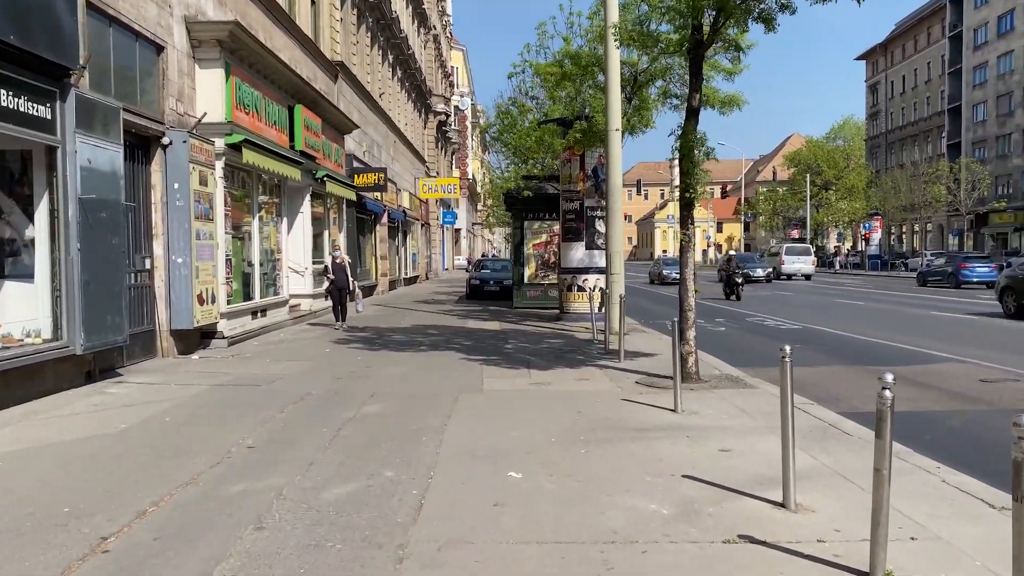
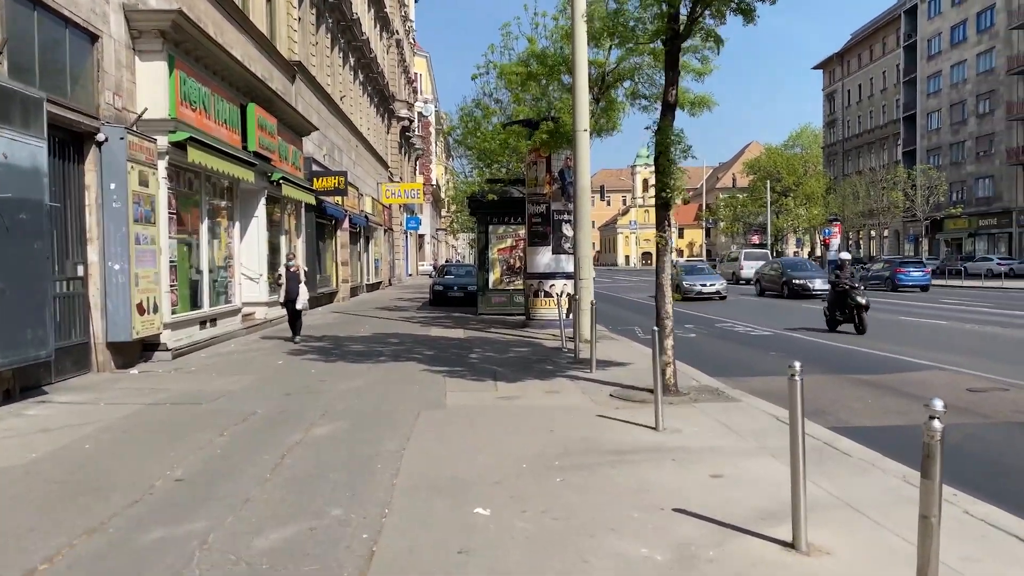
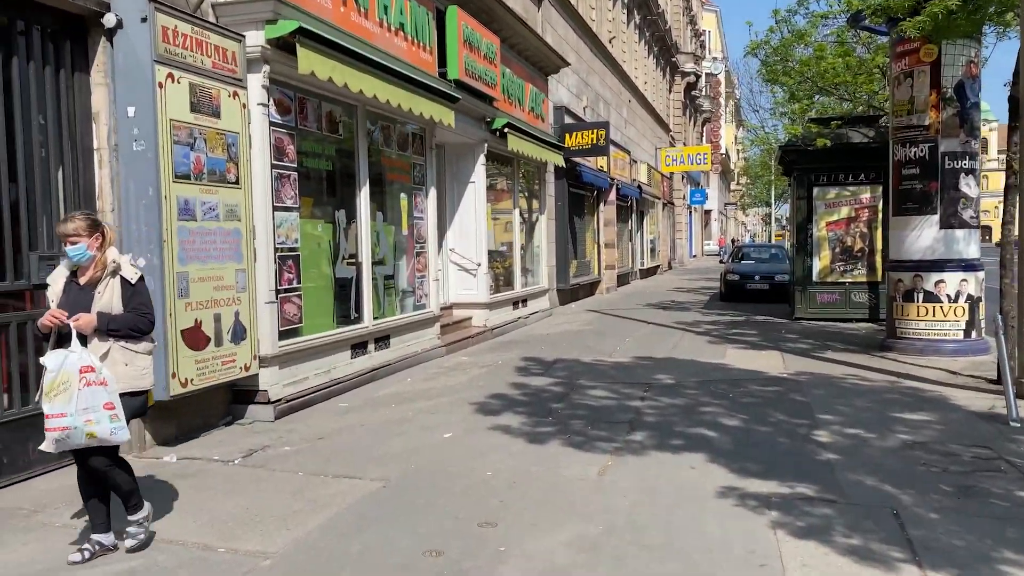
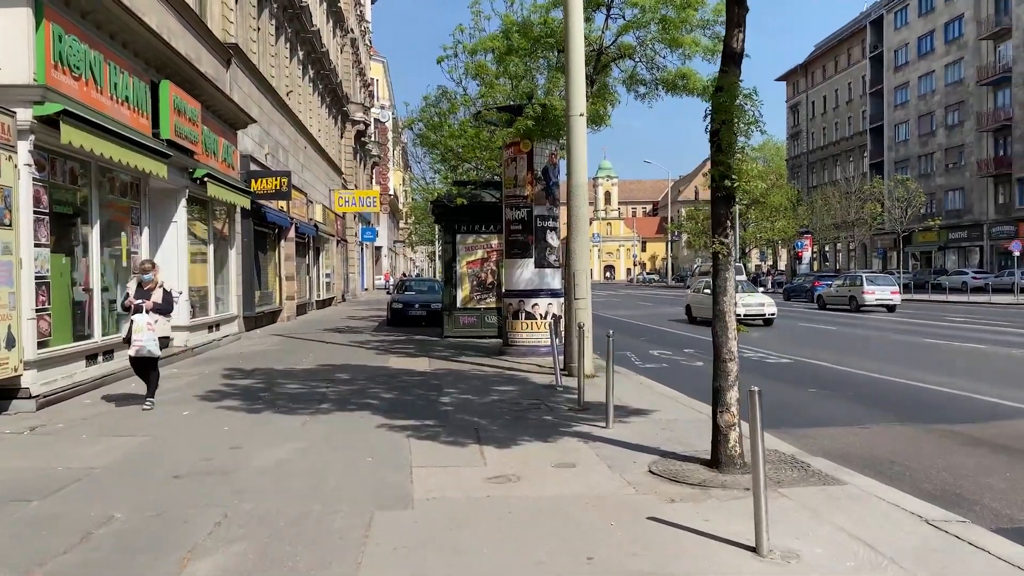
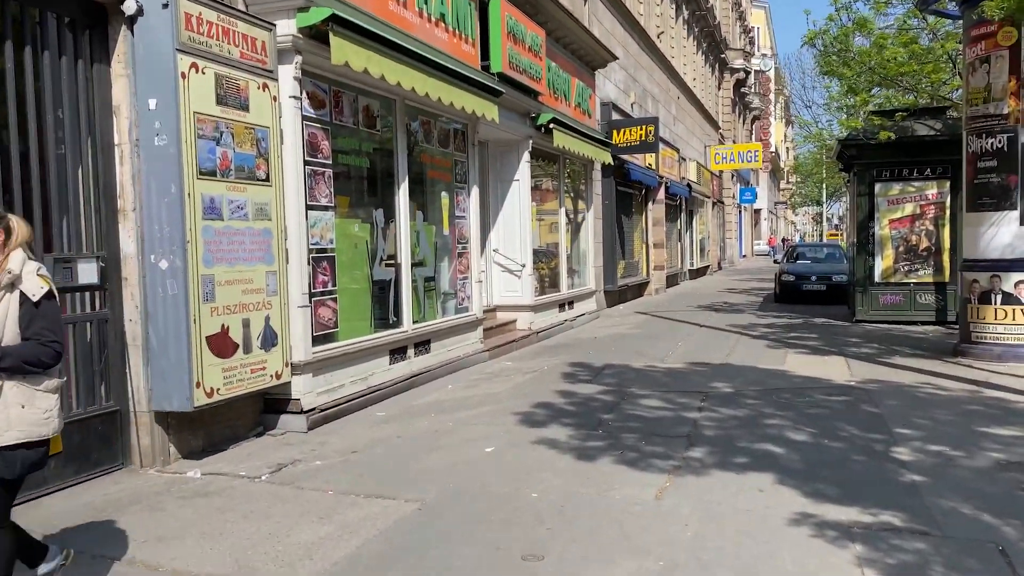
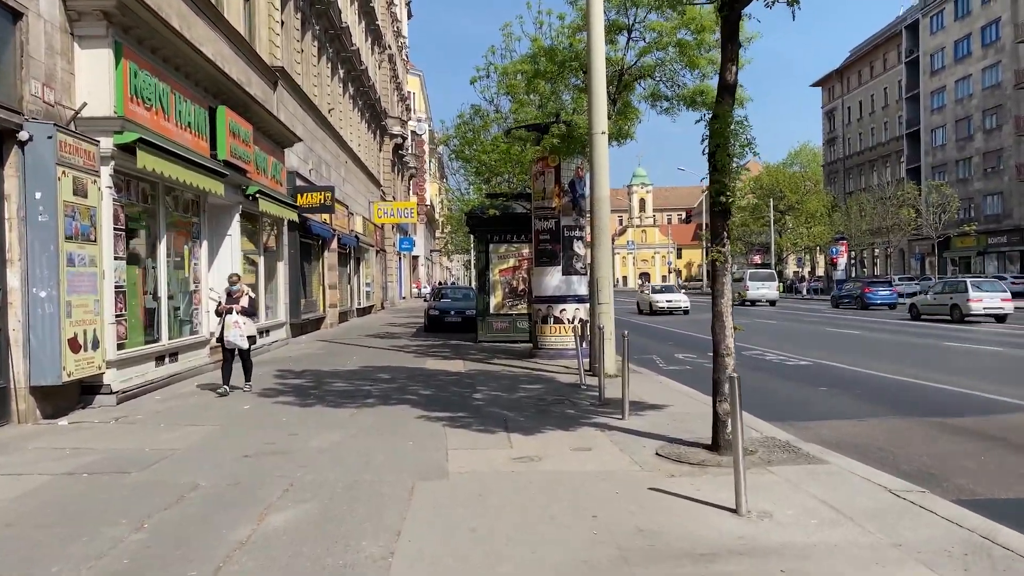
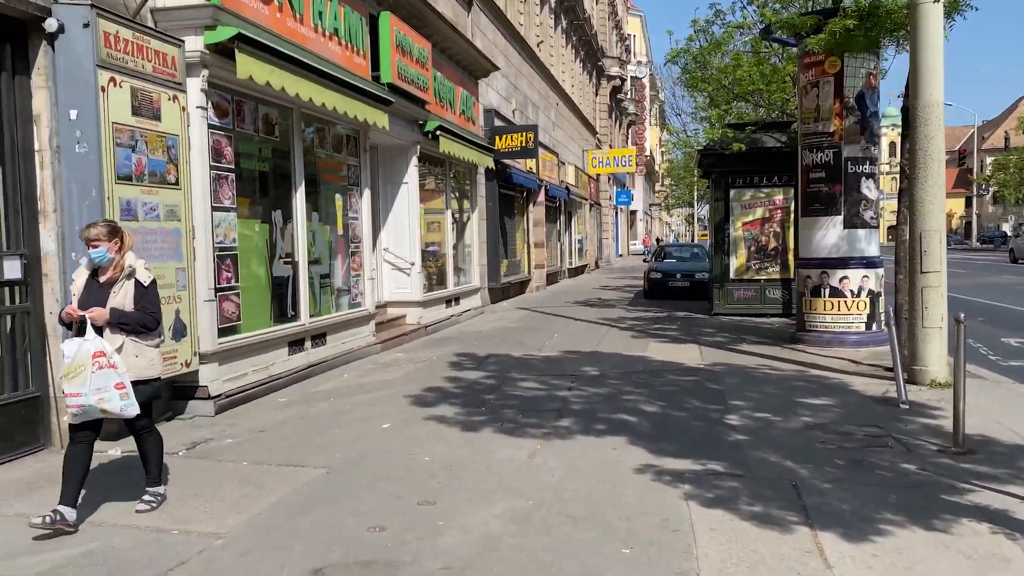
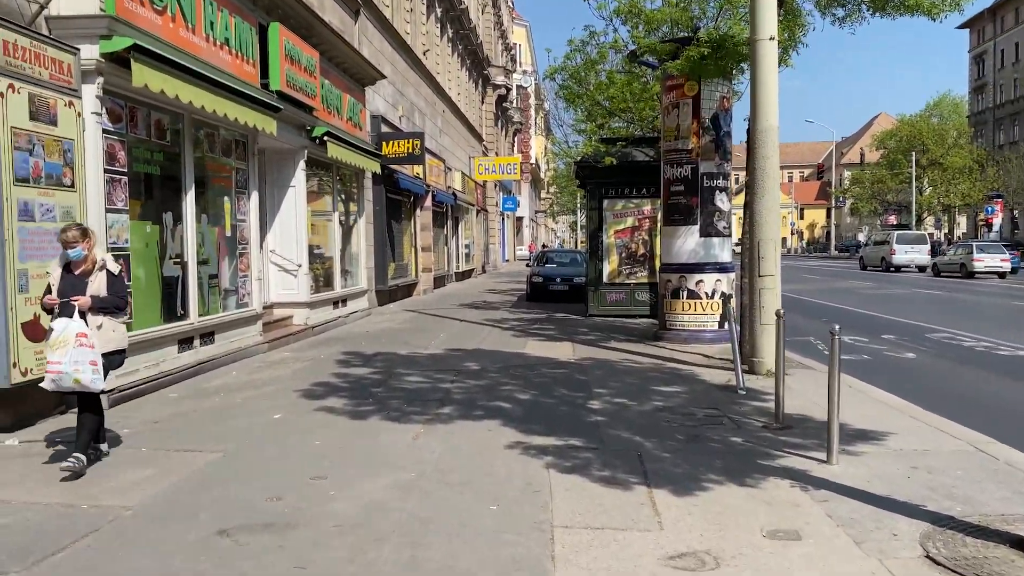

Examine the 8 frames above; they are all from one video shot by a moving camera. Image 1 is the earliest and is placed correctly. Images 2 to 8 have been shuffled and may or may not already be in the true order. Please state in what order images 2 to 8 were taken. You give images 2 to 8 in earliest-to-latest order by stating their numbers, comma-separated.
2, 6, 4, 8, 7, 3, 5
